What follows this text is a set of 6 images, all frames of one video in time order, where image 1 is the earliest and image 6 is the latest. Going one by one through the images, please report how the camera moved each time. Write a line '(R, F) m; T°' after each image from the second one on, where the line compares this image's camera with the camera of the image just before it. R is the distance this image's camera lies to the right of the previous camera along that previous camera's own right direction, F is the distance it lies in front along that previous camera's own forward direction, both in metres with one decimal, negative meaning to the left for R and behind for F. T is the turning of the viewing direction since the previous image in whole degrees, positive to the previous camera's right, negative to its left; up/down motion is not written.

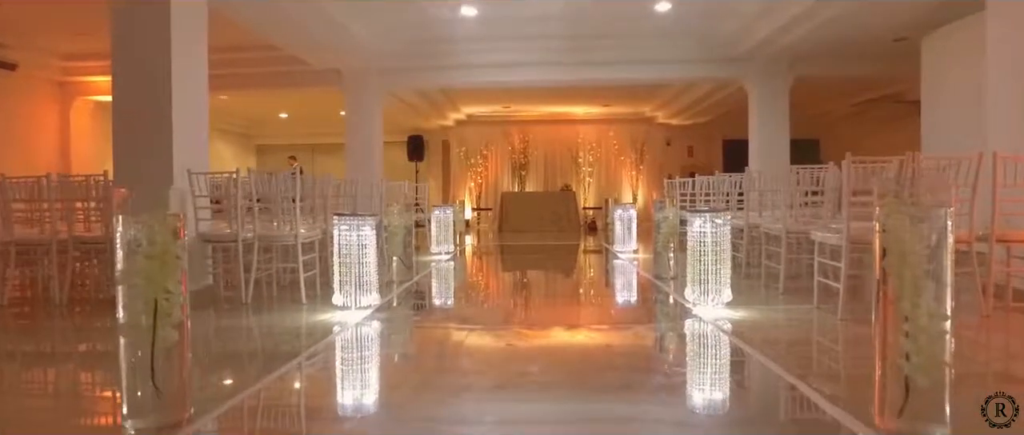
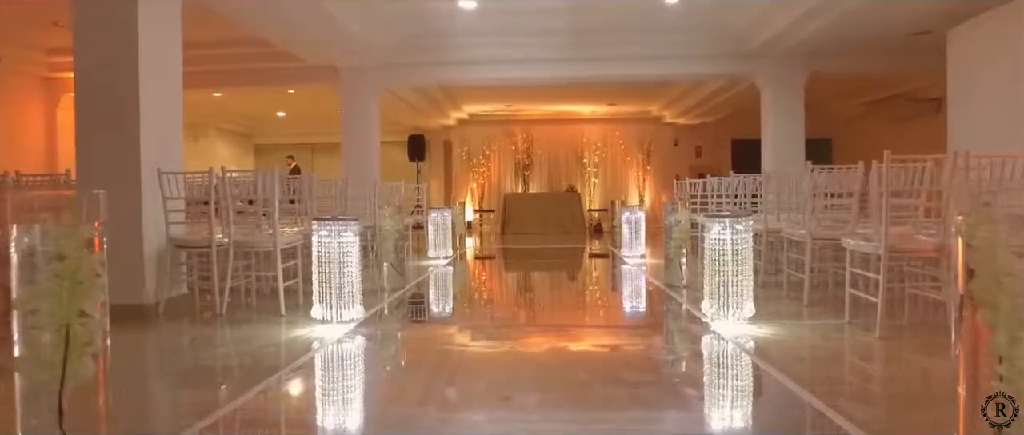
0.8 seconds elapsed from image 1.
(0.0, +0.4) m; 0°
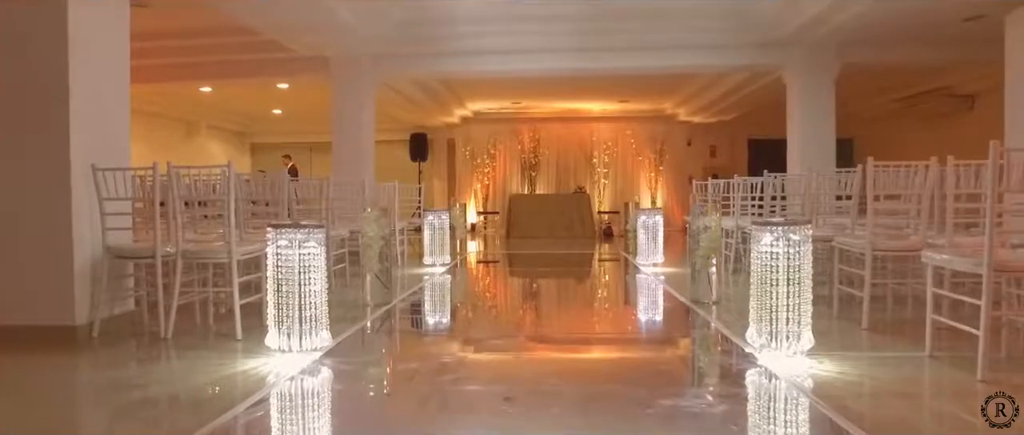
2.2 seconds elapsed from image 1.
(0.0, +0.7) m; -1°
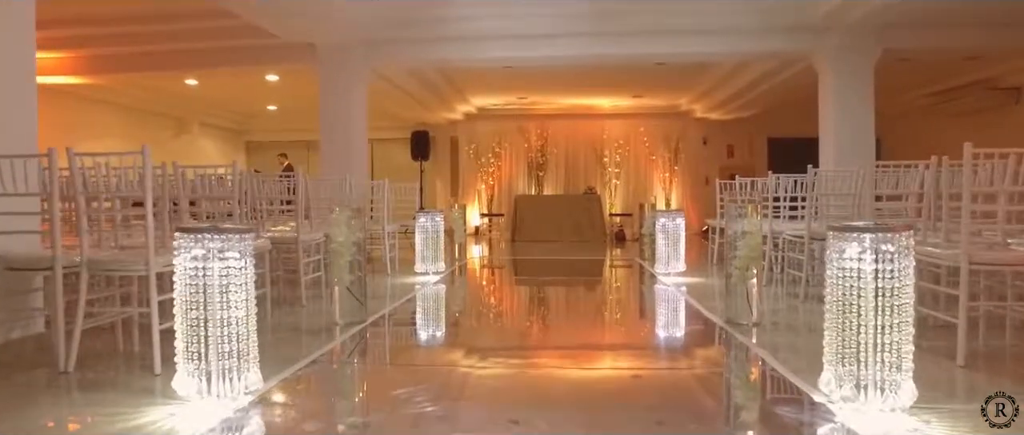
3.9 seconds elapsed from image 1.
(+0.1, +0.8) m; -1°
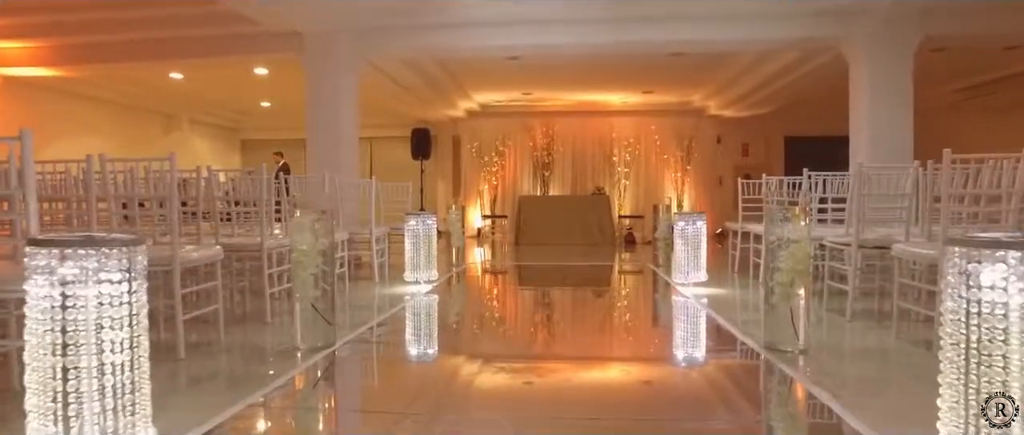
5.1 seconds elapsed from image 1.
(+0.1, +0.7) m; -1°
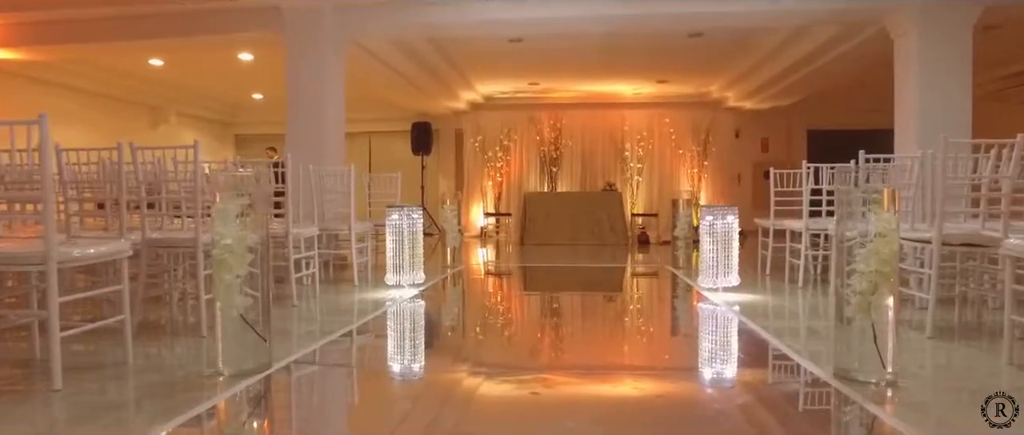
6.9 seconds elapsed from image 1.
(+0.1, +0.8) m; -1°
